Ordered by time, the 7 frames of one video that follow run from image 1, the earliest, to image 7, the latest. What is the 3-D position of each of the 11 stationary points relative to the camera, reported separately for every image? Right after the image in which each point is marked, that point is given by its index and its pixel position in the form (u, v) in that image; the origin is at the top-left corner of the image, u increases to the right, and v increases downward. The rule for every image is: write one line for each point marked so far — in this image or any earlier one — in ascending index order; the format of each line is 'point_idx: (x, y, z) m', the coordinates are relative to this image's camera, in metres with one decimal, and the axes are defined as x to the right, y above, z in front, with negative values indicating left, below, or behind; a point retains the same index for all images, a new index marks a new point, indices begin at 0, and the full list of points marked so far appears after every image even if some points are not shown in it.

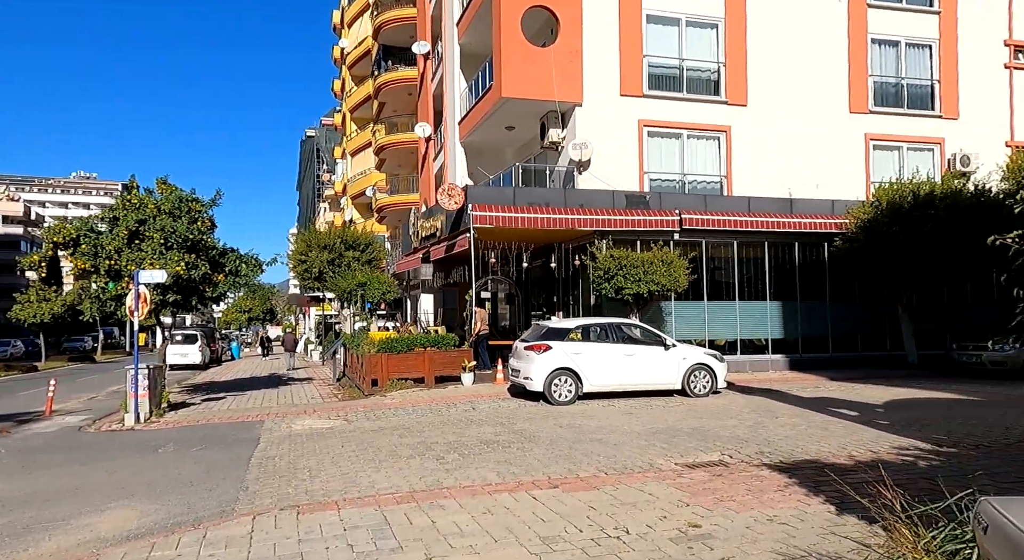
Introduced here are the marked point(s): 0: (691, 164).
0: (+5.0, +3.2, +18.6) m
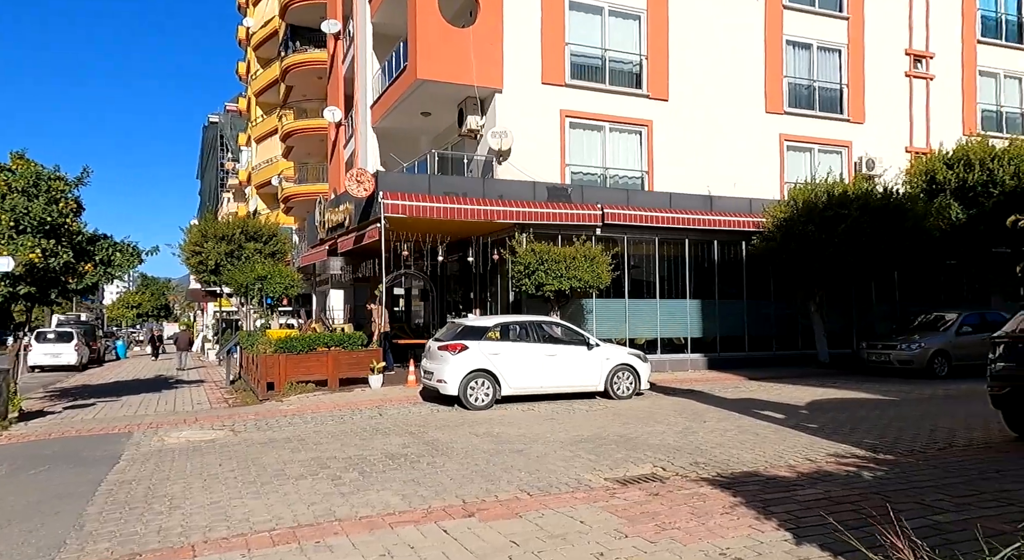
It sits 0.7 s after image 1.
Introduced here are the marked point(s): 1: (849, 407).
0: (+2.8, +3.3, +18.2) m
1: (+5.4, -2.1, +10.8) m
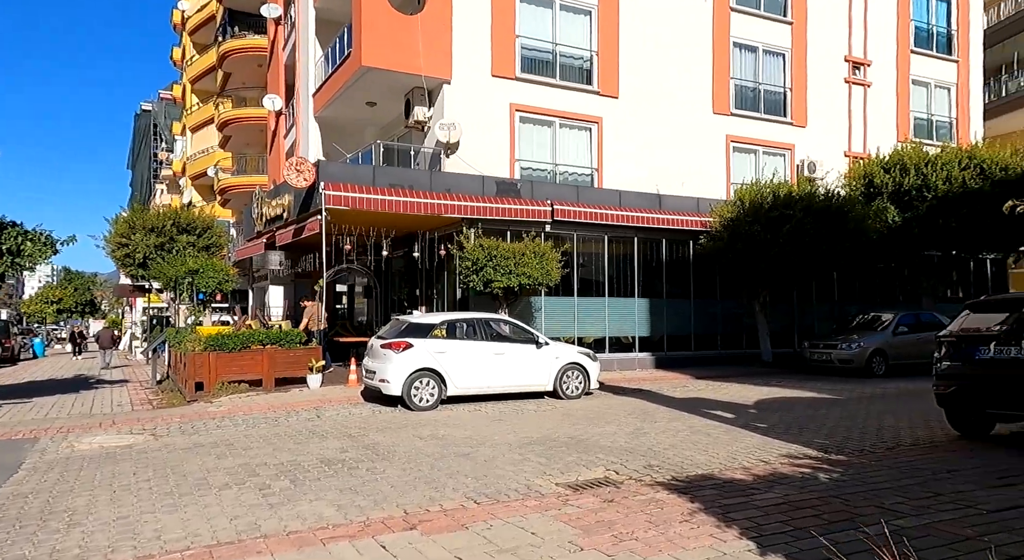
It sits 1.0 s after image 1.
0: (+1.4, +3.4, +17.9) m
1: (+4.6, -2.0, +10.8) m
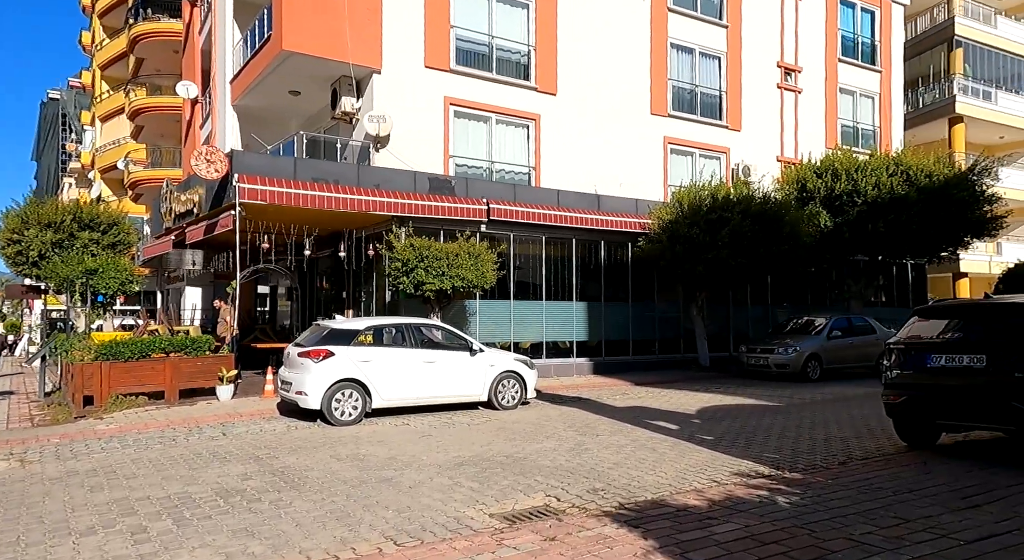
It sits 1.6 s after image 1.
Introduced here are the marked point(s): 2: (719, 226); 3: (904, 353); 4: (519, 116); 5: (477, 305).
0: (-0.3, +3.3, +17.2) m
1: (+3.5, -2.1, +10.5) m
2: (+5.1, +1.3, +16.5) m
3: (+4.5, -0.8, +7.7) m
4: (+0.2, +4.3, +17.4) m
5: (-0.8, -0.6, +15.5) m
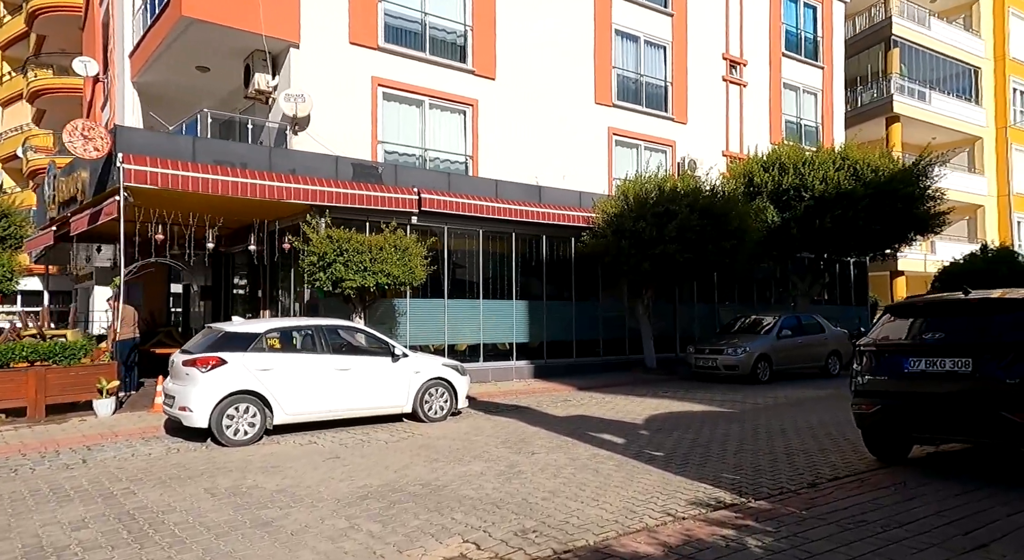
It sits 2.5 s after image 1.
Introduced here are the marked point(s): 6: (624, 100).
0: (-1.9, +3.4, +16.0) m
1: (+2.5, -2.0, +9.5) m
2: (+3.6, +1.4, +15.6) m
3: (+3.7, -0.8, +6.8) m
4: (-1.4, +4.3, +16.2) m
5: (-2.2, -0.5, +14.2) m
6: (+3.3, +5.3, +19.8) m
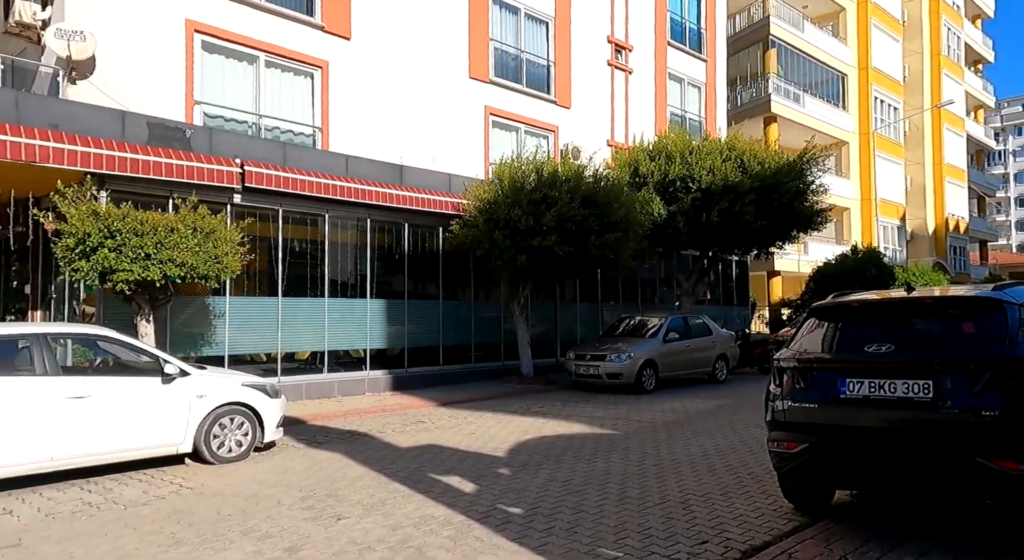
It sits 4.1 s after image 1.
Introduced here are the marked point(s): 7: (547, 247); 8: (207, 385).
0: (-4.7, +3.5, +13.2) m
1: (+0.6, -2.0, +7.6) m
2: (+0.7, +1.5, +13.8) m
3: (+2.2, -0.7, +5.1) m
4: (-4.3, +4.4, +13.5) m
5: (-4.9, -0.4, +11.4) m
6: (-0.2, +5.4, +17.9) m
7: (+0.7, +0.7, +13.6) m
8: (-3.2, -1.1, +7.1) m
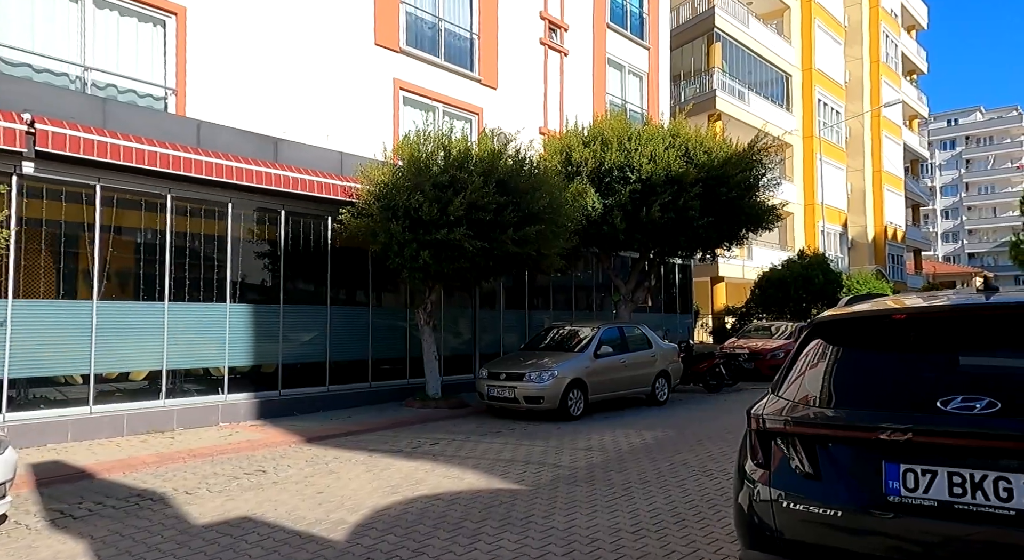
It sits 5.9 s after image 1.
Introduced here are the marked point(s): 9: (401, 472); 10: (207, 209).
0: (-6.3, +3.5, +10.4) m
1: (-0.6, -1.9, +5.1) m
2: (-1.0, +1.5, +11.3) m
3: (+1.2, -0.7, +2.7) m
4: (-5.9, +4.4, +10.7) m
5: (-6.3, -0.4, +8.5) m
6: (-2.2, +5.3, +15.3) m
7: (-0.9, +0.6, +11.2) m
8: (-4.4, -1.0, +4.3) m
9: (-1.2, -2.1, +7.3) m
10: (-4.8, +1.2, +10.7) m
